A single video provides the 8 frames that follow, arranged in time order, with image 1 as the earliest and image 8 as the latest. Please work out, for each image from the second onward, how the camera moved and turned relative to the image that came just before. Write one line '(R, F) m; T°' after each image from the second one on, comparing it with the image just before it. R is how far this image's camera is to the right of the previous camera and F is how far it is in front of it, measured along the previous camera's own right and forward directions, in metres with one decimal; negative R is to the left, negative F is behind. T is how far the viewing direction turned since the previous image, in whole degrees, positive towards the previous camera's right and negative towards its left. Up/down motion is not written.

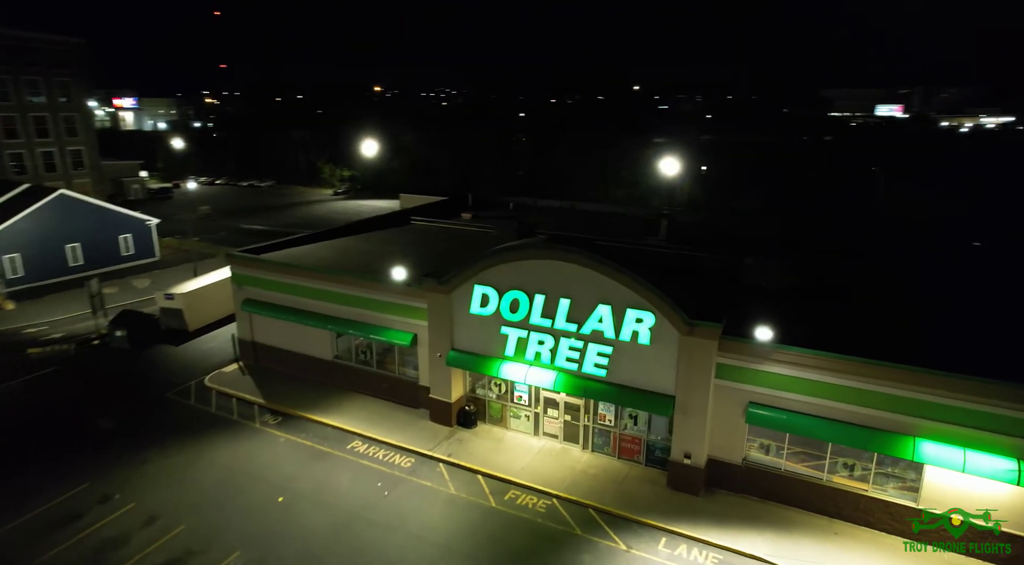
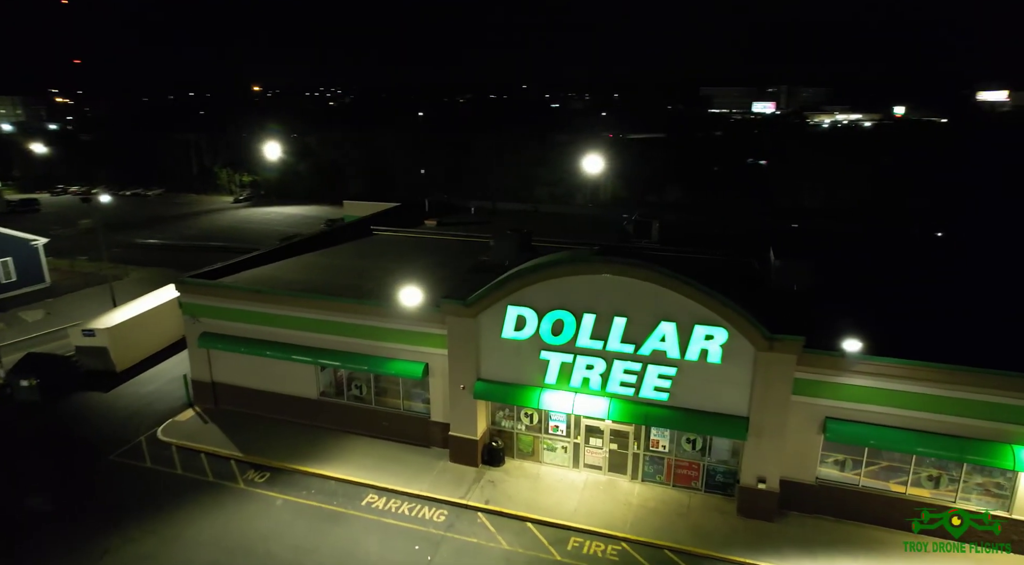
(-5.2, +3.5) m; +10°
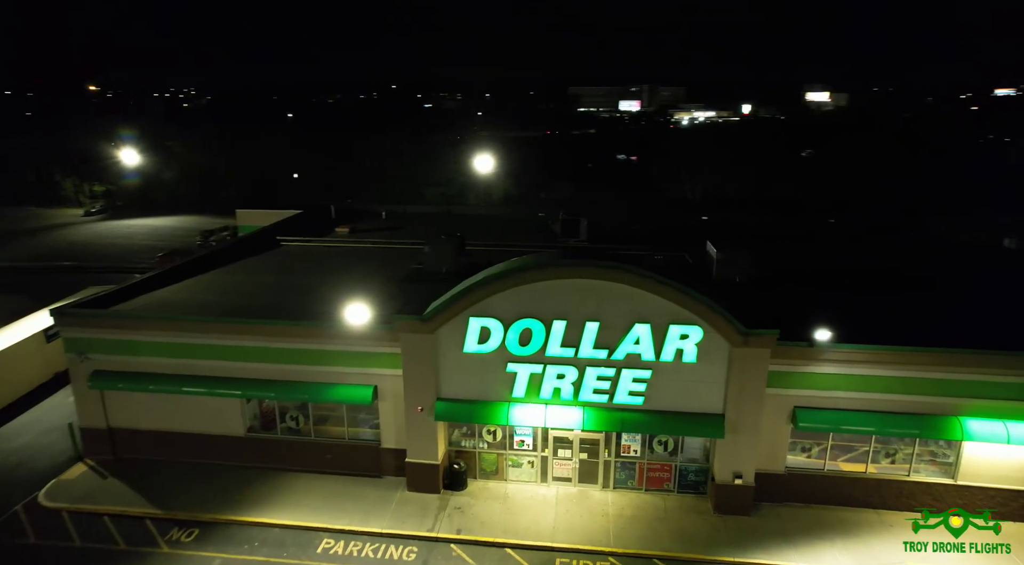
(-2.7, +1.8) m; +11°
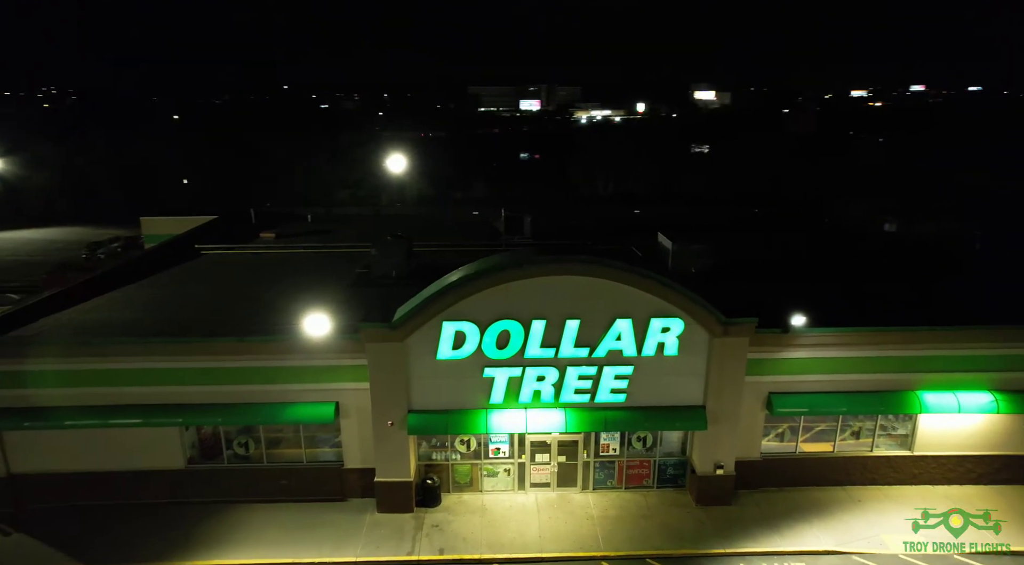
(-2.2, +1.3) m; +8°
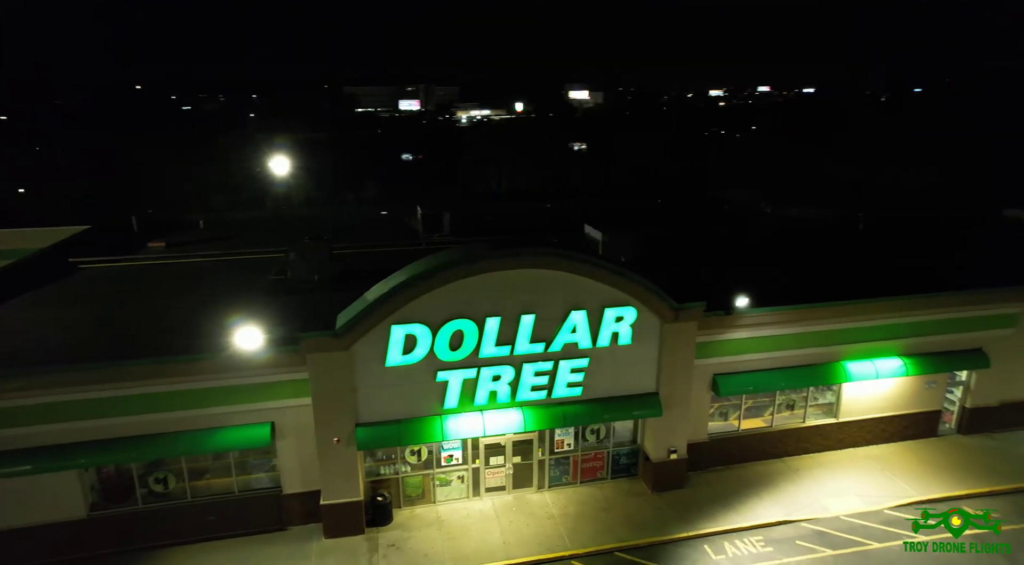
(-1.9, +1.0) m; +10°
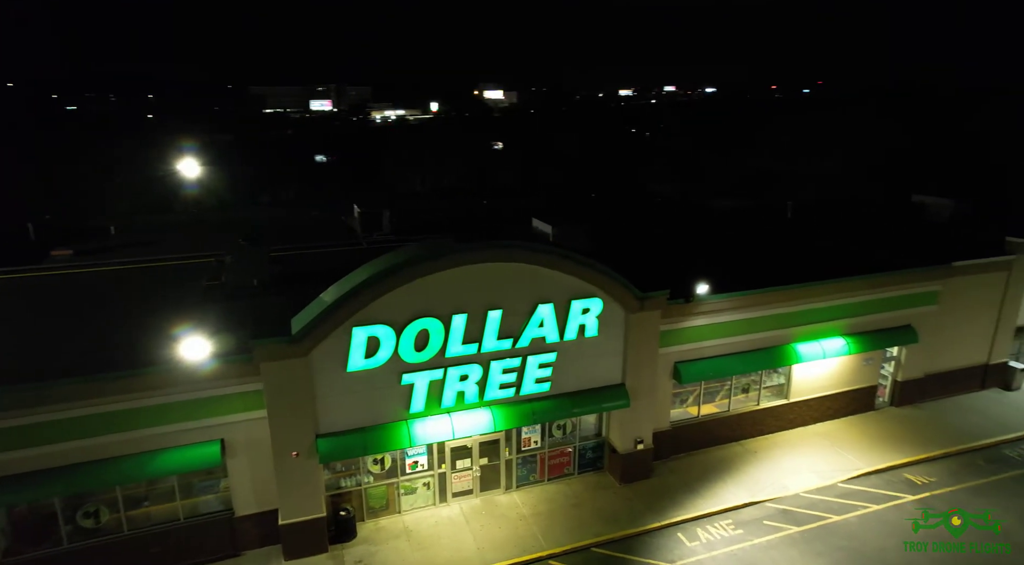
(-1.3, +0.7) m; +7°
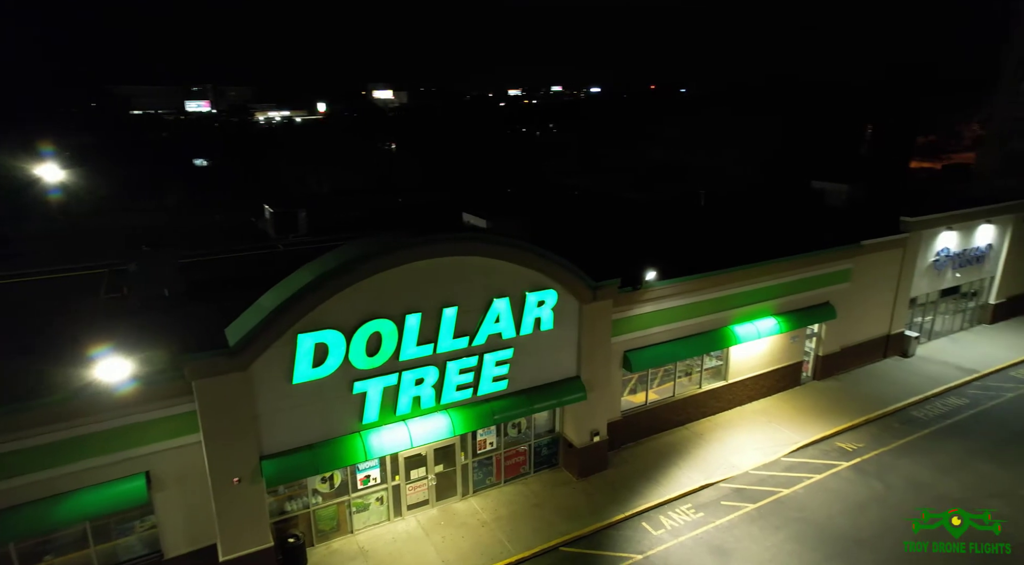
(-1.5, +1.0) m; +9°
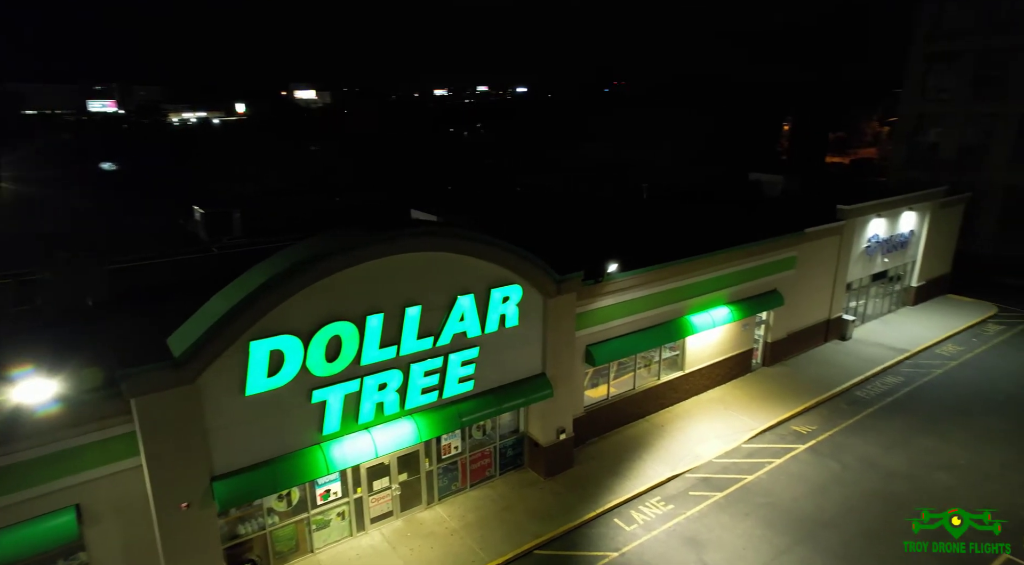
(-0.9, +0.8) m; +6°
